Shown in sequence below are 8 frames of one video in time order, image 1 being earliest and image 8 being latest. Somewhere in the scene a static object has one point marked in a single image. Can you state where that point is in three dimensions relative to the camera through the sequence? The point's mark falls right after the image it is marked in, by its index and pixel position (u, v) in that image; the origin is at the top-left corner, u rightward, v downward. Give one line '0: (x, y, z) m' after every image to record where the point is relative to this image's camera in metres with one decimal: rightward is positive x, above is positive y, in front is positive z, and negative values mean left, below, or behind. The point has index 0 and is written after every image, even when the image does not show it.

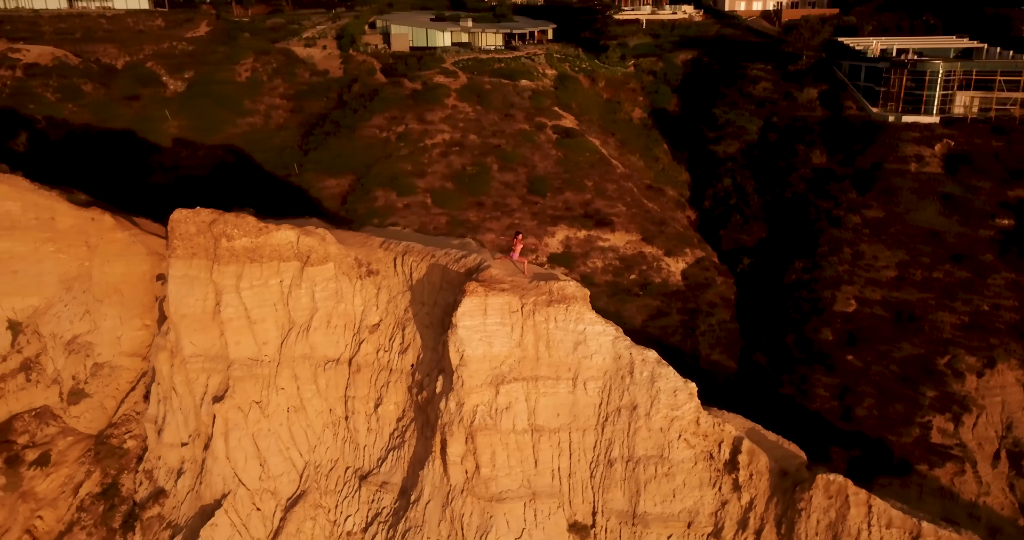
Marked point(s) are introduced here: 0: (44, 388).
0: (-9.0, -2.2, +14.0) m
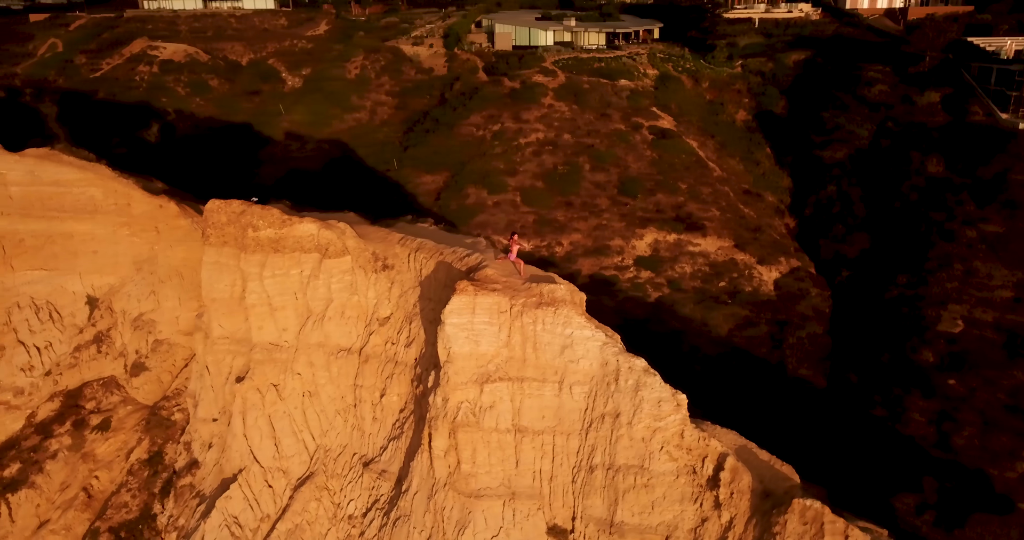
0: (-8.3, -1.8, +15.3) m
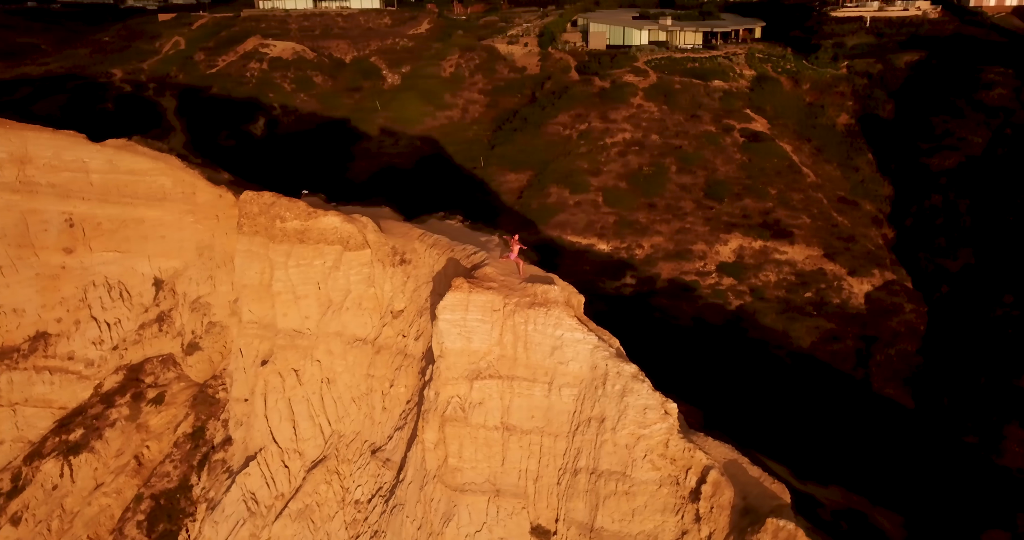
0: (-7.5, -1.5, +16.3) m
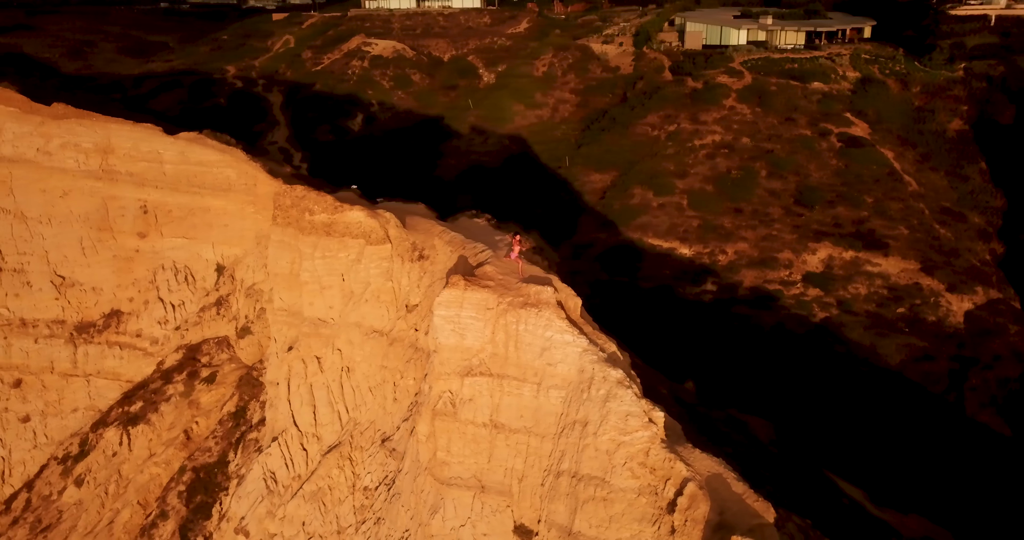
0: (-6.6, -1.1, +17.3) m
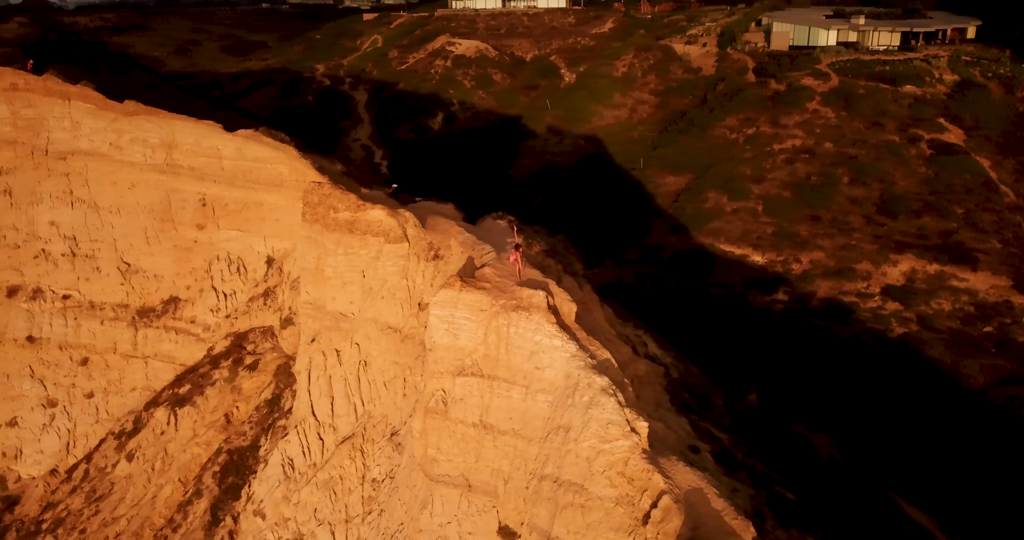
0: (-5.7, -1.0, +18.0) m
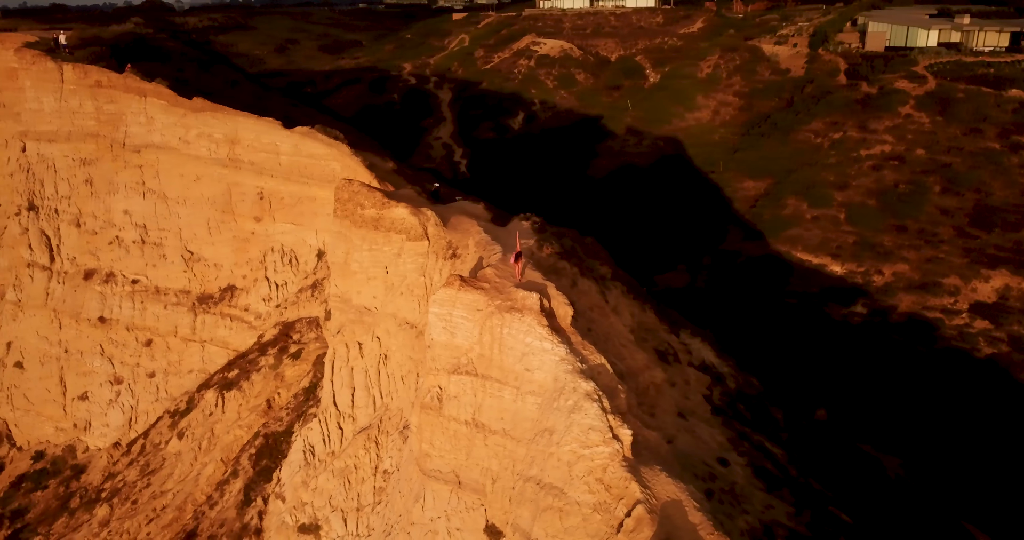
0: (-4.7, -0.8, +18.6) m
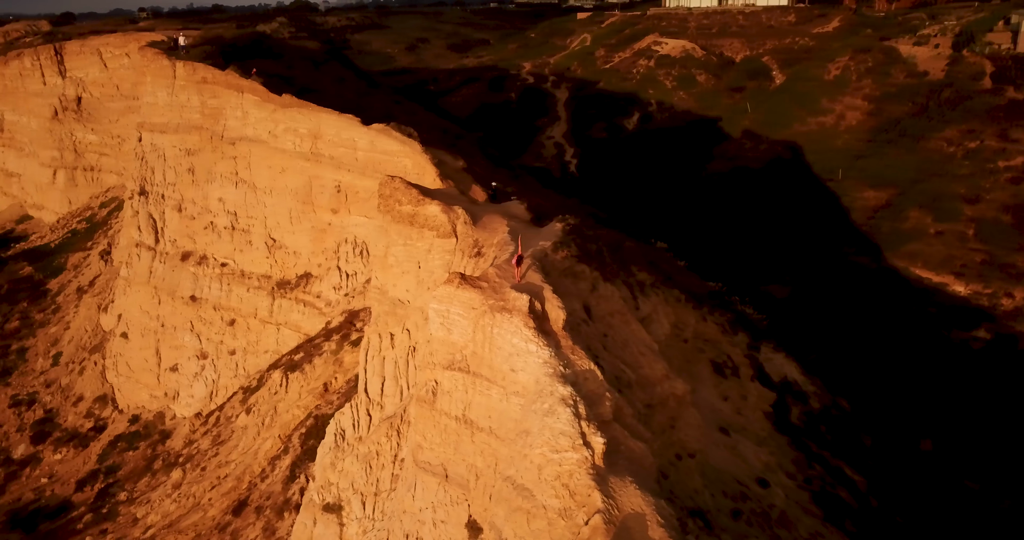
0: (-3.3, -0.6, +19.3) m
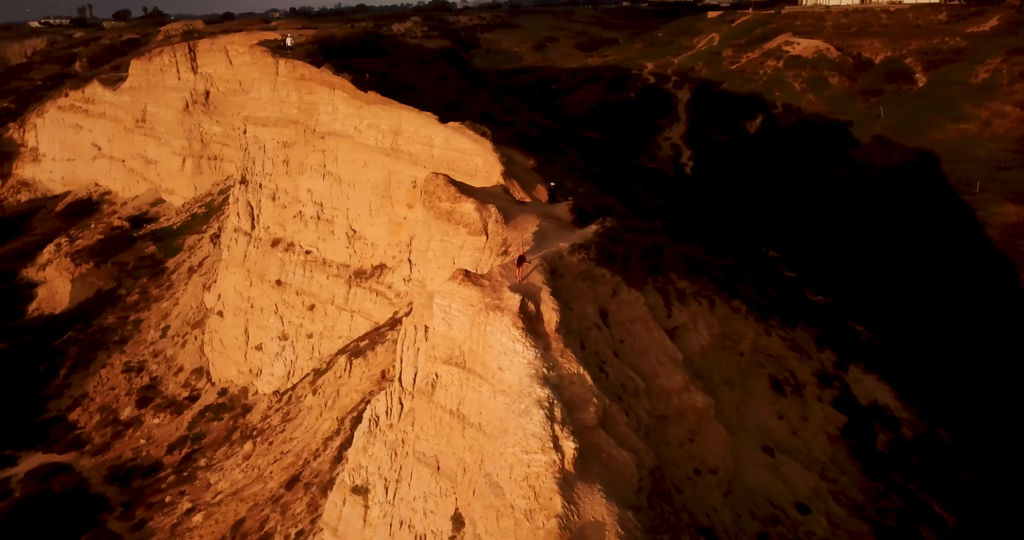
0: (-1.6, -0.5, +19.8) m
